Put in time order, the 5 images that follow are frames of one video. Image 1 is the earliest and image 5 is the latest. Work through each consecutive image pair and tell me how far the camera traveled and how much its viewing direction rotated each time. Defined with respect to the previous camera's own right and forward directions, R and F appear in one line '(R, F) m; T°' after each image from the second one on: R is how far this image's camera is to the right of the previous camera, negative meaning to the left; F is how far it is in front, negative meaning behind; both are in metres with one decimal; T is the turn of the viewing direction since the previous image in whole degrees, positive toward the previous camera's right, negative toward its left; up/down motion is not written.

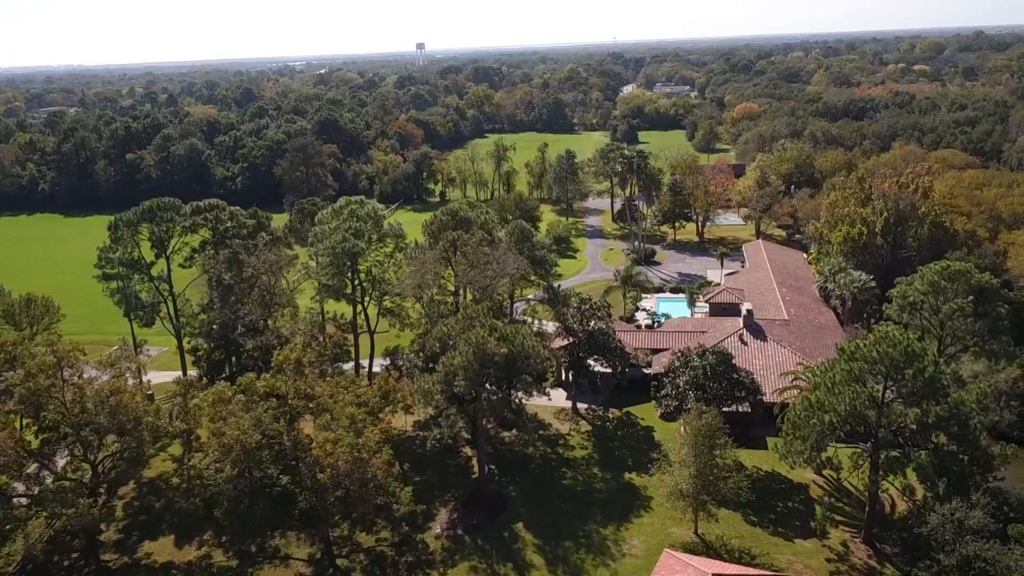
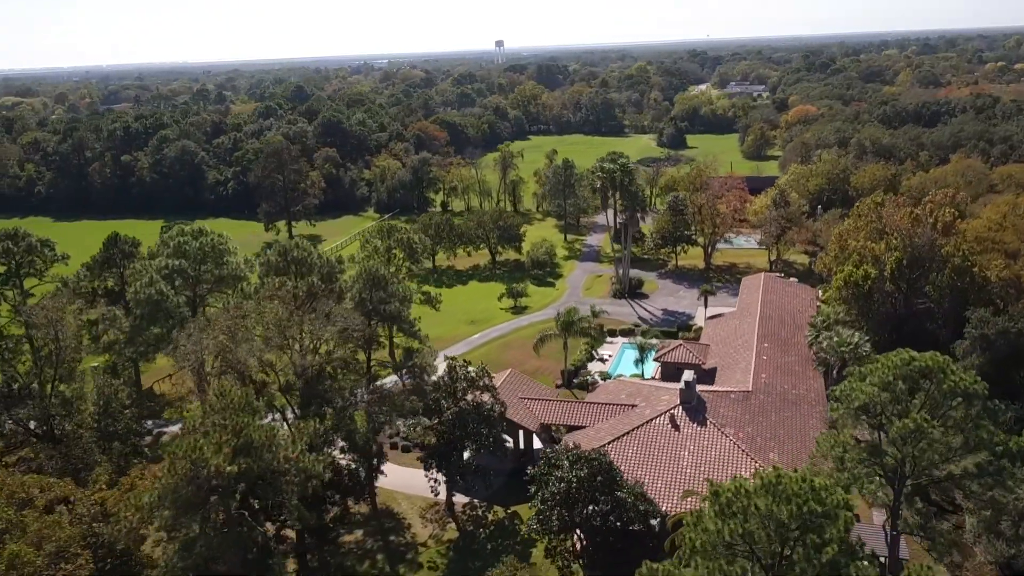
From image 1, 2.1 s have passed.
(+8.6, +10.1) m; -6°
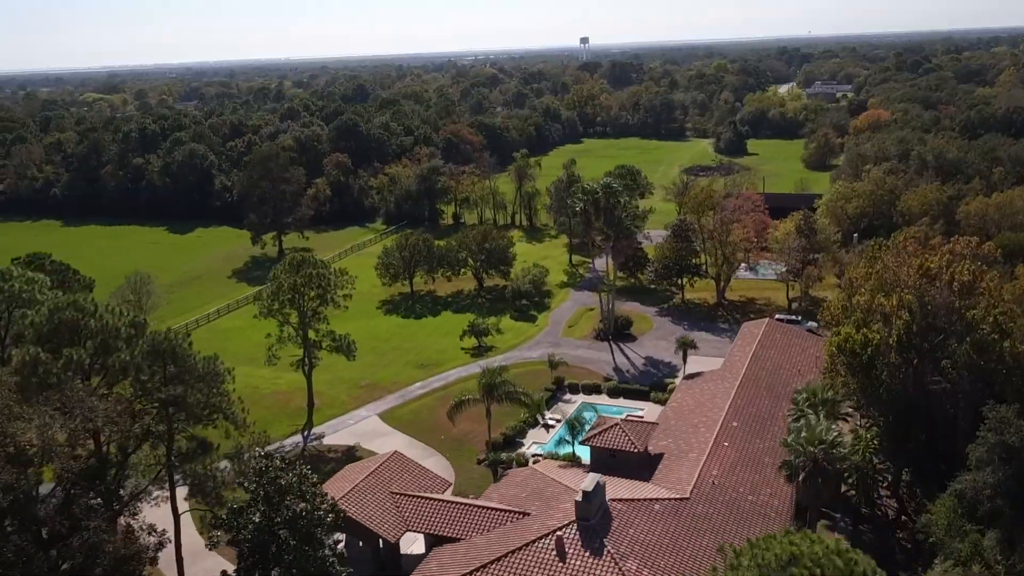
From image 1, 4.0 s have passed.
(+7.2, +8.4) m; -6°
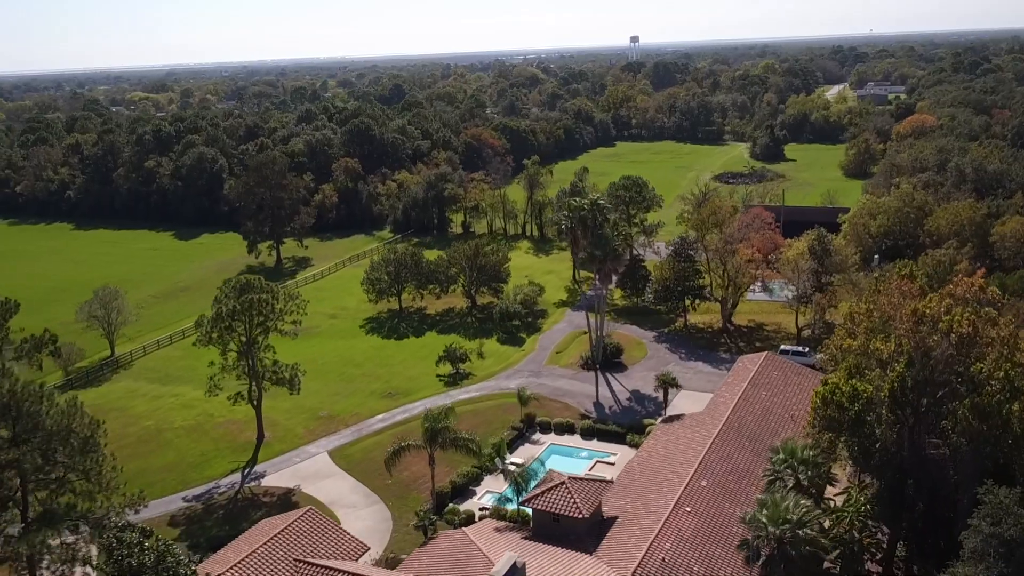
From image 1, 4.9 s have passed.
(+3.8, +3.9) m; -3°
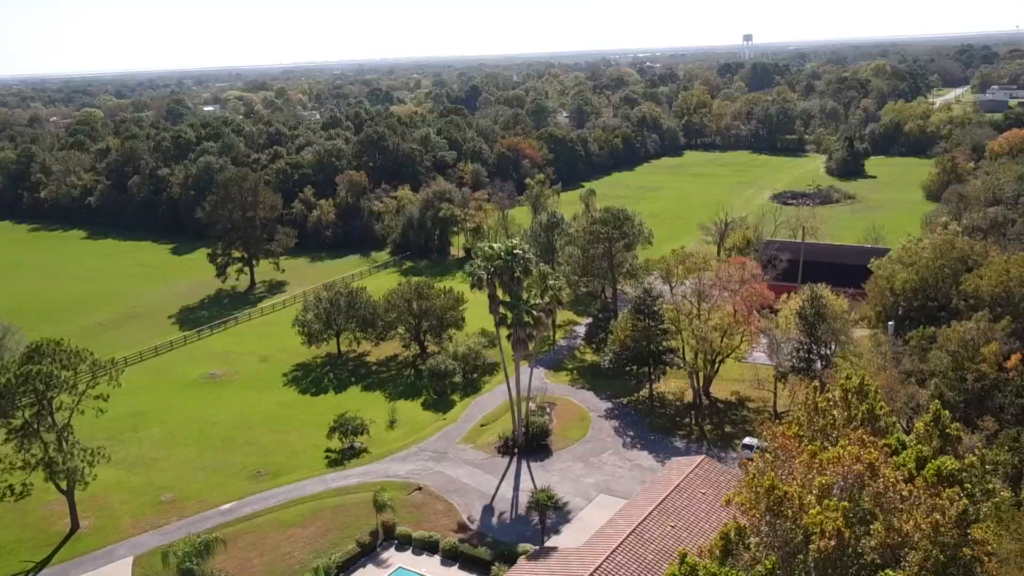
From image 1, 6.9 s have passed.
(+9.1, +9.1) m; -7°
